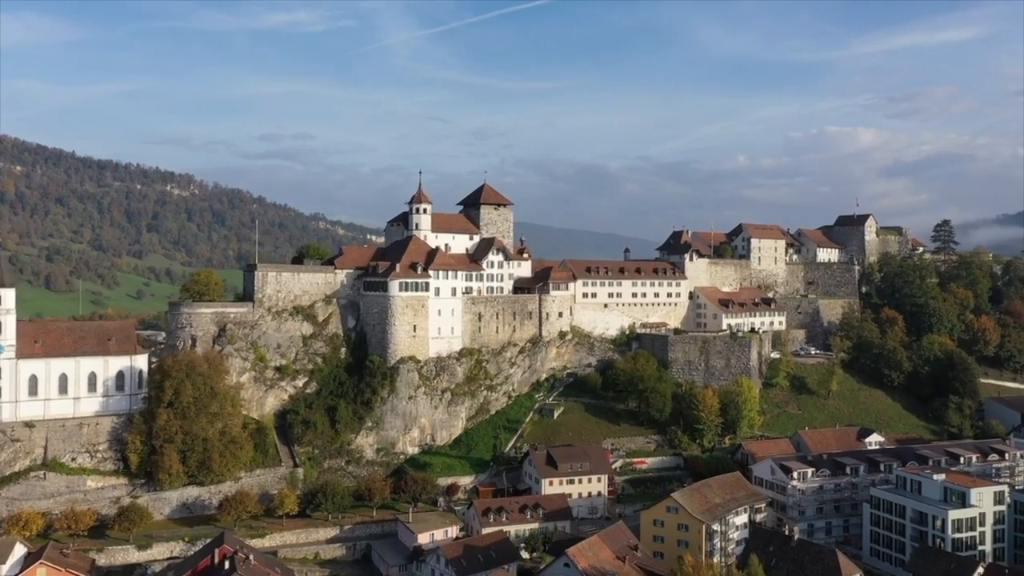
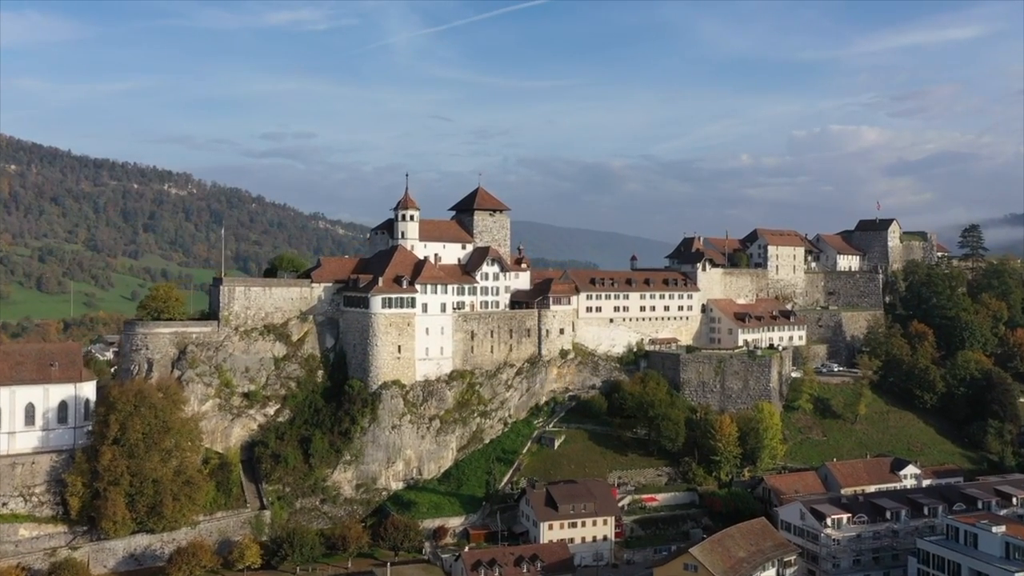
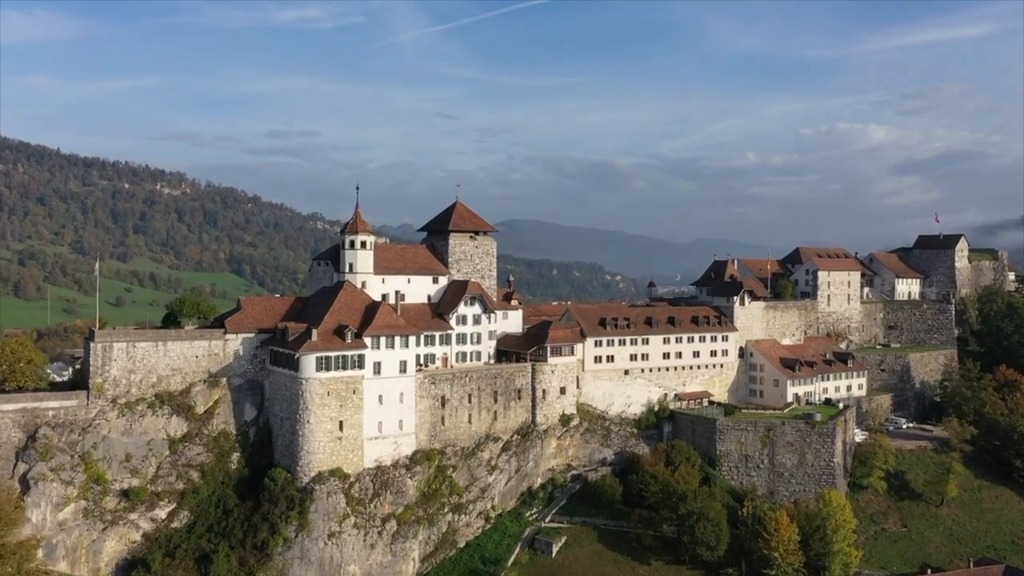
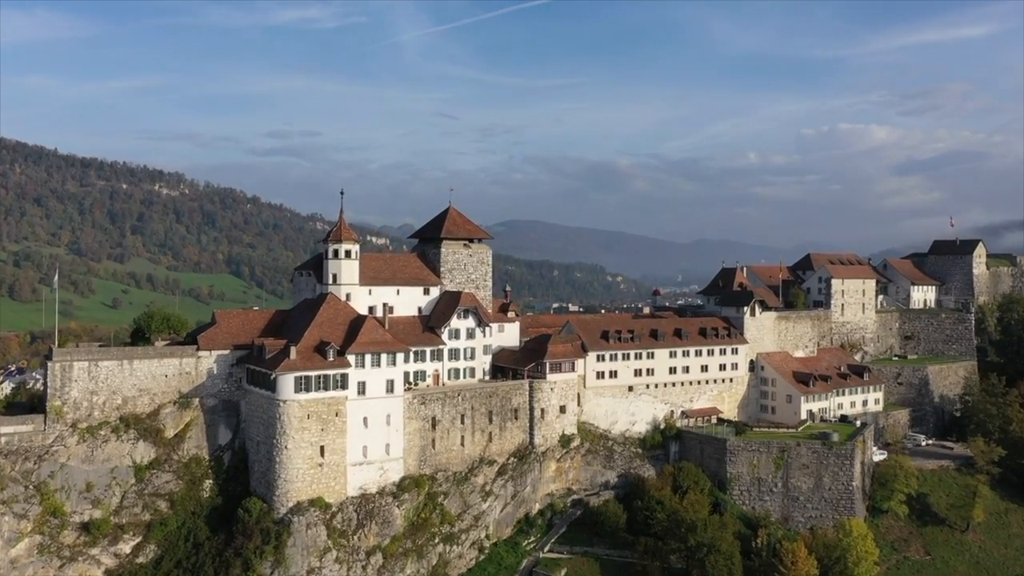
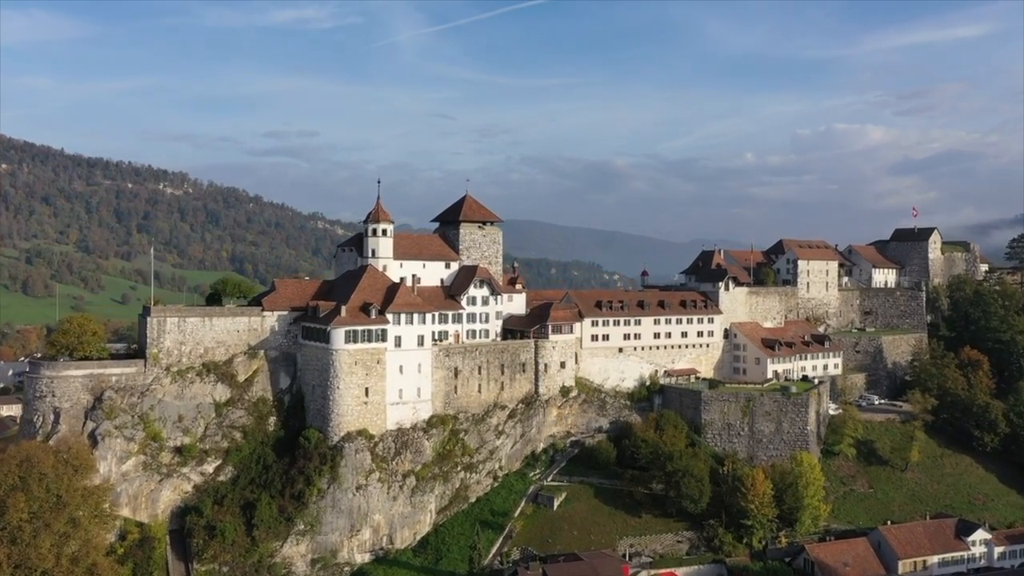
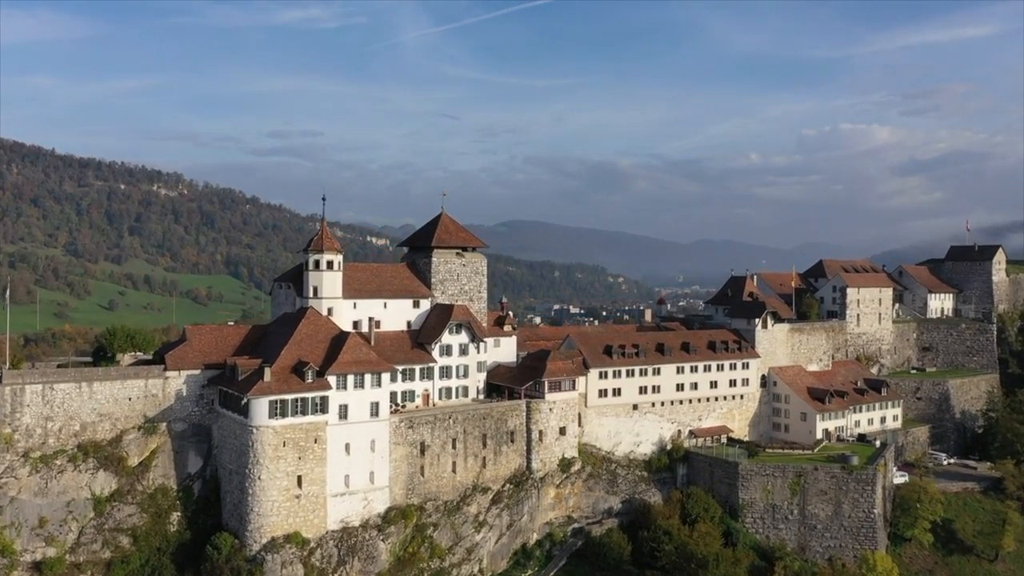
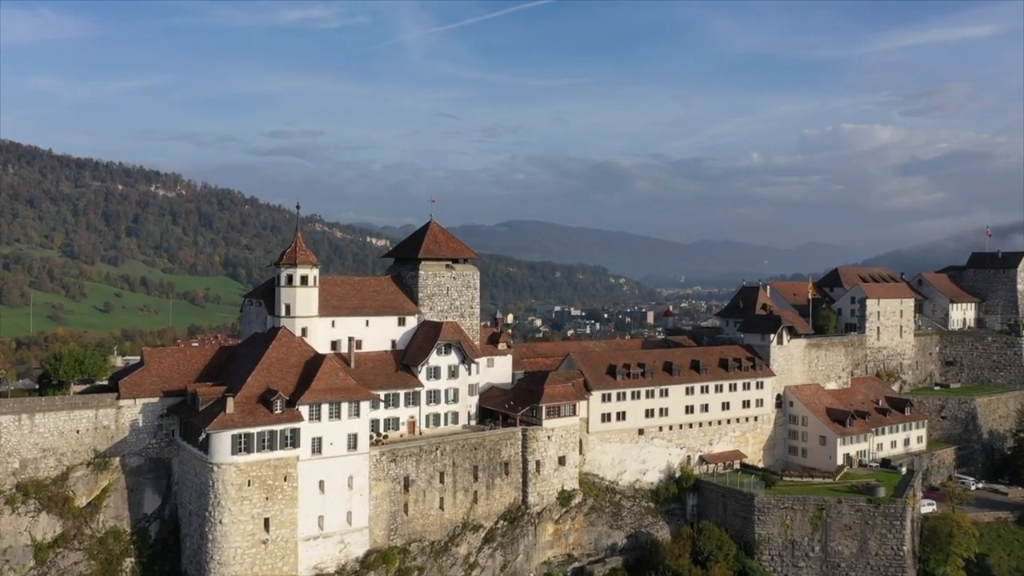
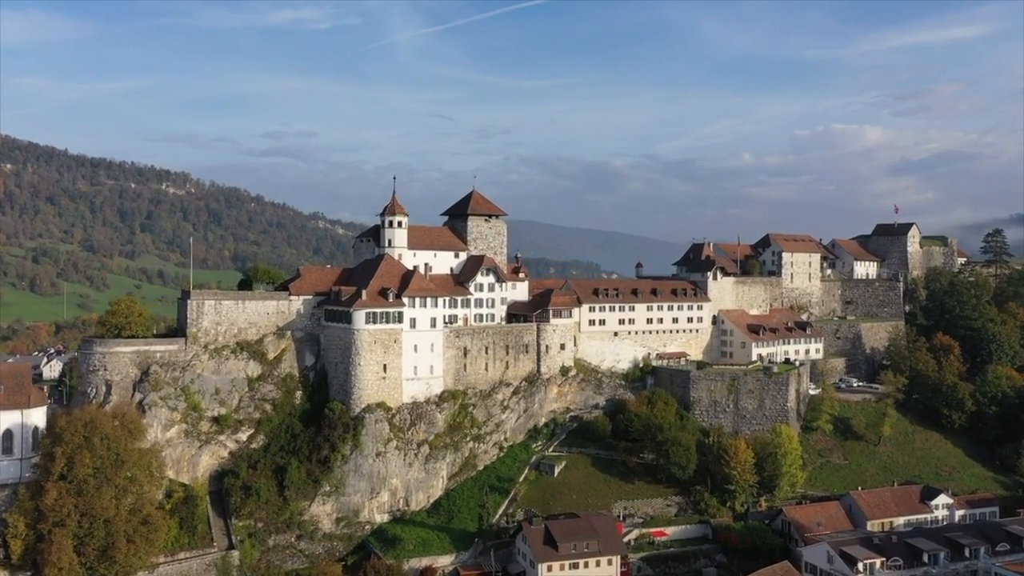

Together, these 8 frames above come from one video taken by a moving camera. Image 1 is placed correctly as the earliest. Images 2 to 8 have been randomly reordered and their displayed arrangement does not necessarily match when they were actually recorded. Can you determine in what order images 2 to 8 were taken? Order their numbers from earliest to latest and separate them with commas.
2, 8, 5, 3, 4, 6, 7
